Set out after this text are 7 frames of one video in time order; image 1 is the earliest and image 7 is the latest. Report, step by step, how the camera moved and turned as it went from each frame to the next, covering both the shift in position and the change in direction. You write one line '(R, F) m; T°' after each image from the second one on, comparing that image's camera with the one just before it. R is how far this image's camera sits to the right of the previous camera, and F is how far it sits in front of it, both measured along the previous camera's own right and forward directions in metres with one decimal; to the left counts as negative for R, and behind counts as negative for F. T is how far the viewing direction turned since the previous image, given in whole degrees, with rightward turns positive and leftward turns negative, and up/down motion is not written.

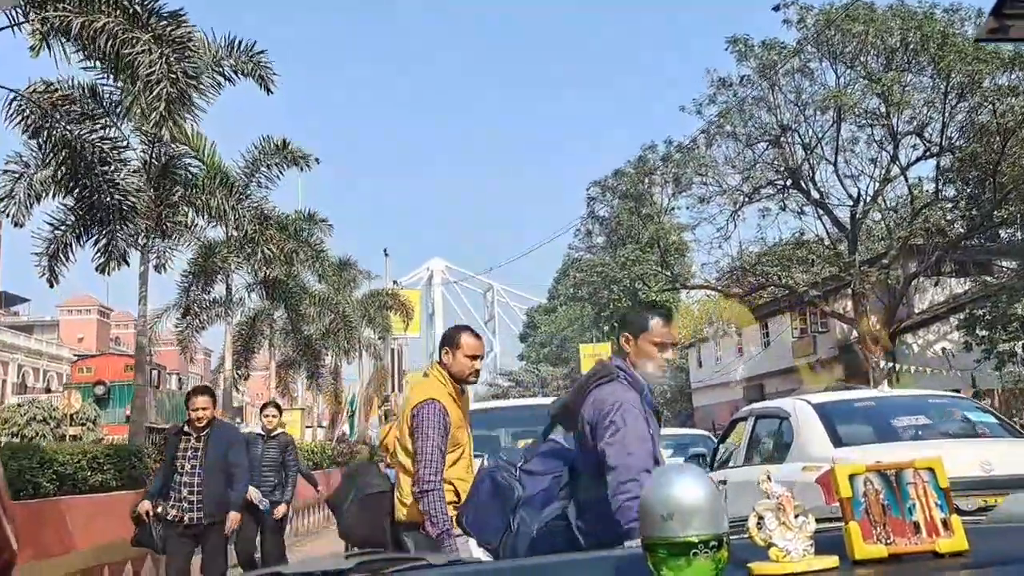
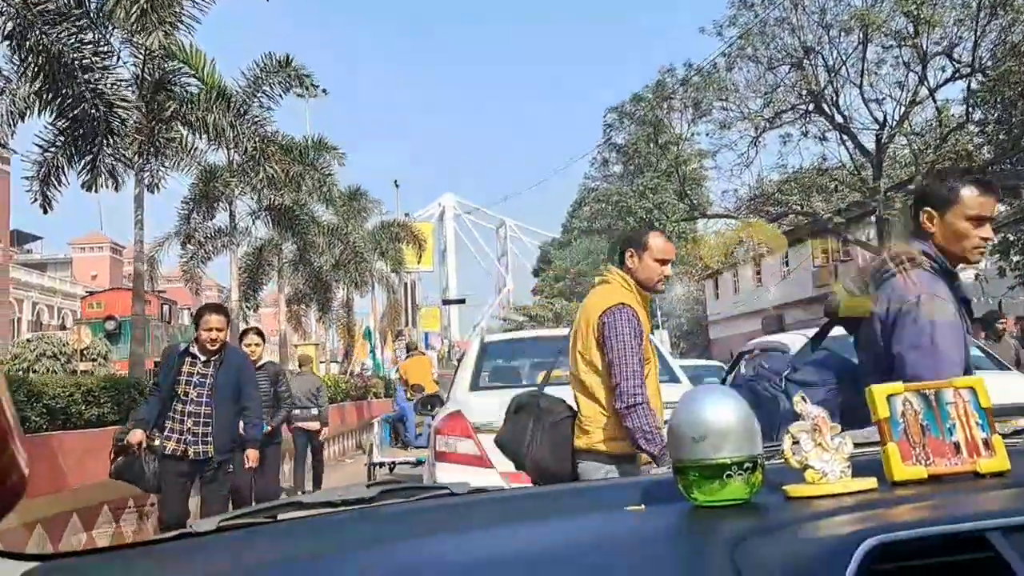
(0.0, +0.2) m; -1°
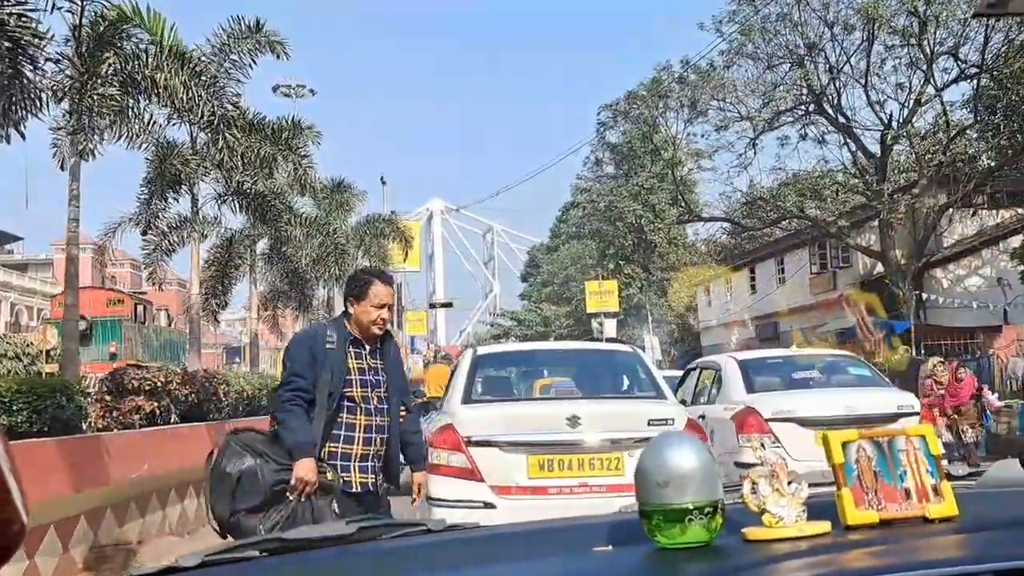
(0.0, +0.4) m; +1°
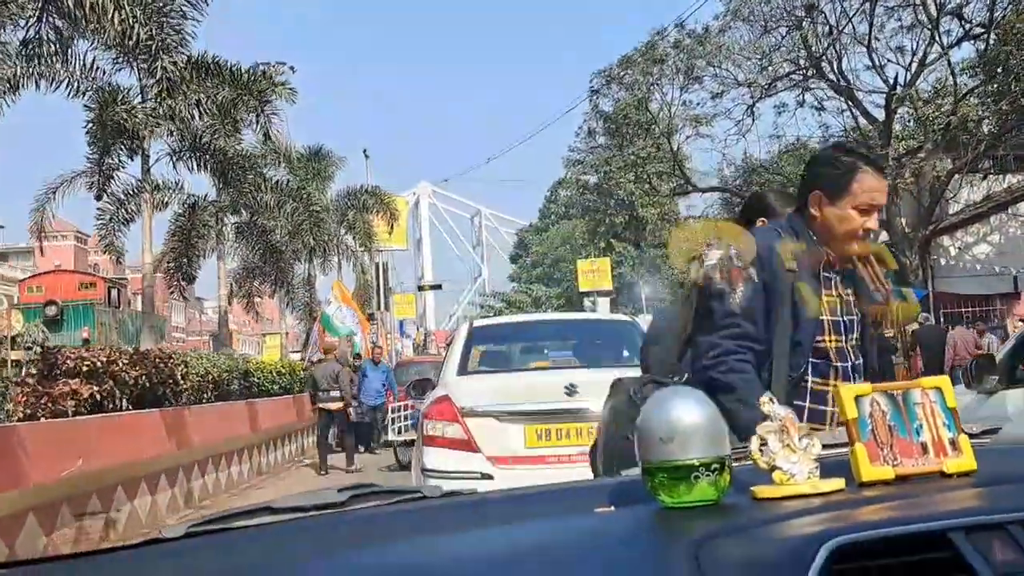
(0.0, +0.4) m; +1°
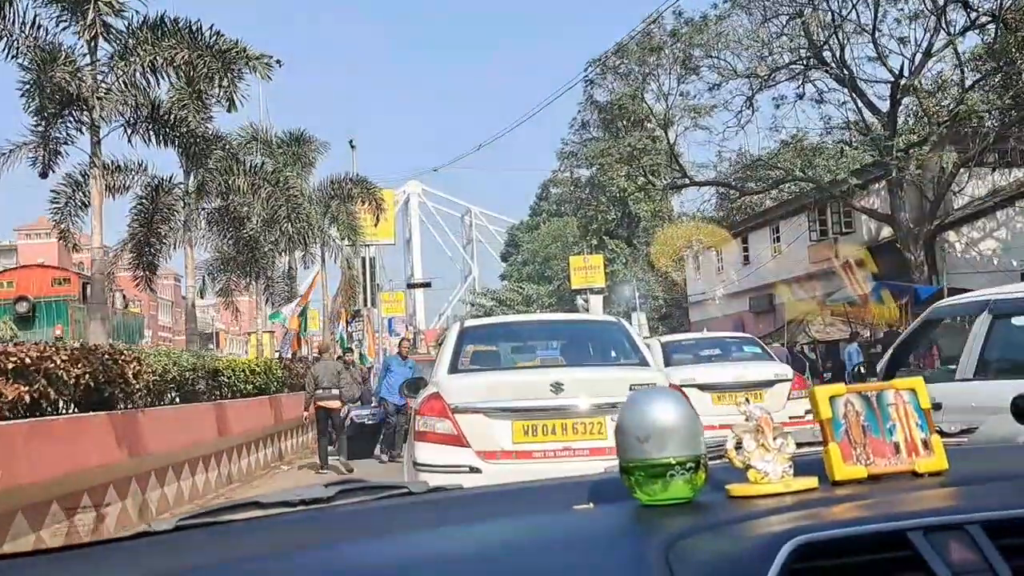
(0.0, +0.3) m; +1°
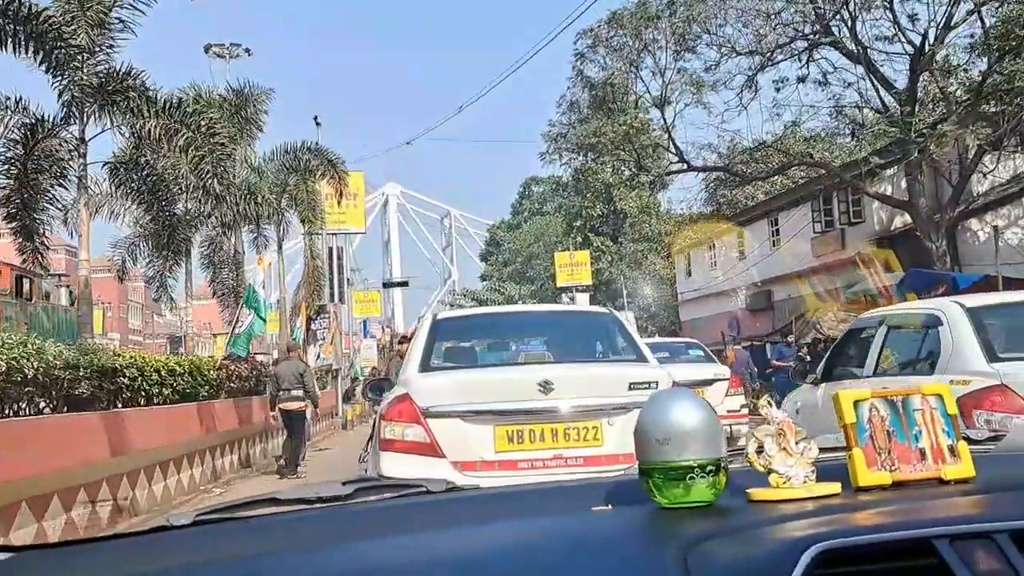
(0.0, +0.9) m; +1°
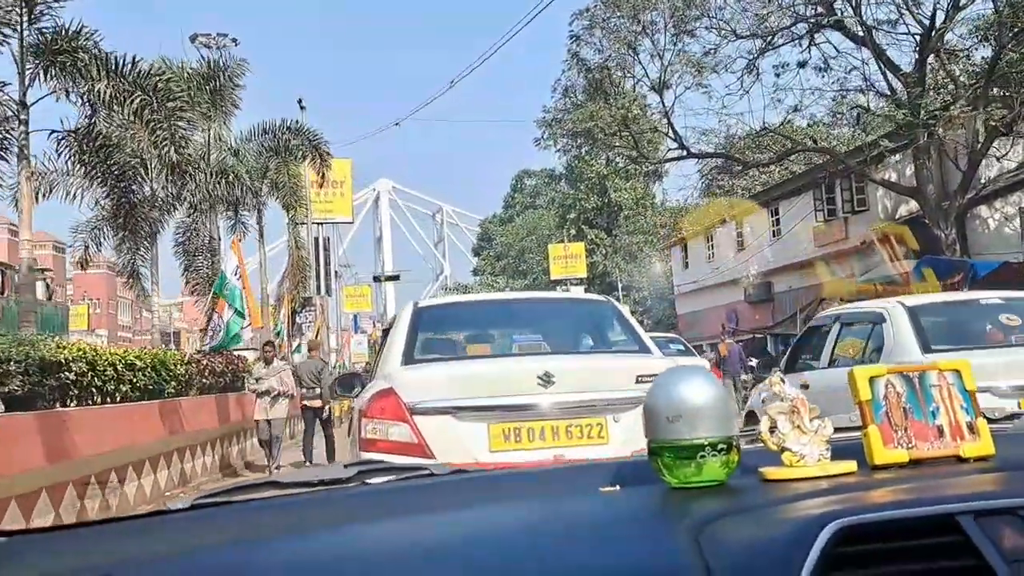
(0.0, +0.3) m; 0°
